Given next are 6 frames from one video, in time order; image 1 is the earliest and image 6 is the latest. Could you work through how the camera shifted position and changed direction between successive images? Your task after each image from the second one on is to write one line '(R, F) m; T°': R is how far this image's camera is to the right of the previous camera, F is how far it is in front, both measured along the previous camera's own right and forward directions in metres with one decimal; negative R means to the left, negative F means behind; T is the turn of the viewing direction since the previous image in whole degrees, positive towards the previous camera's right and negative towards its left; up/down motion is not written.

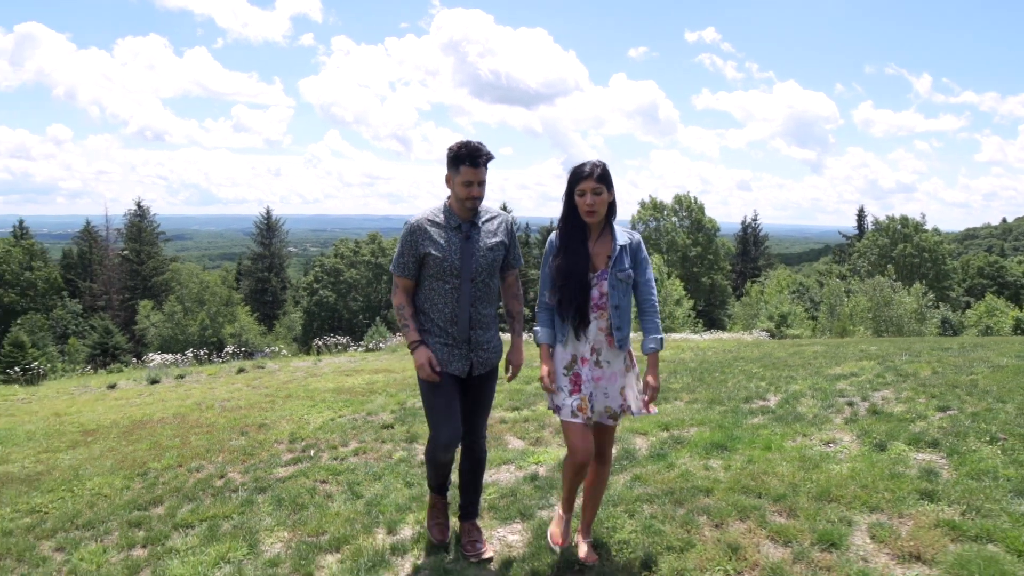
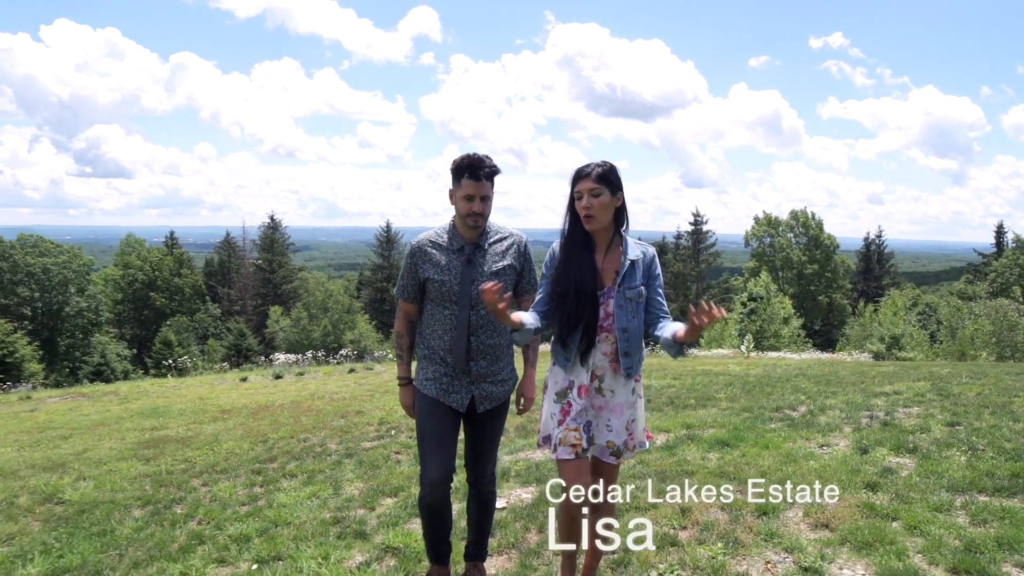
(+0.7, -1.3) m; -9°
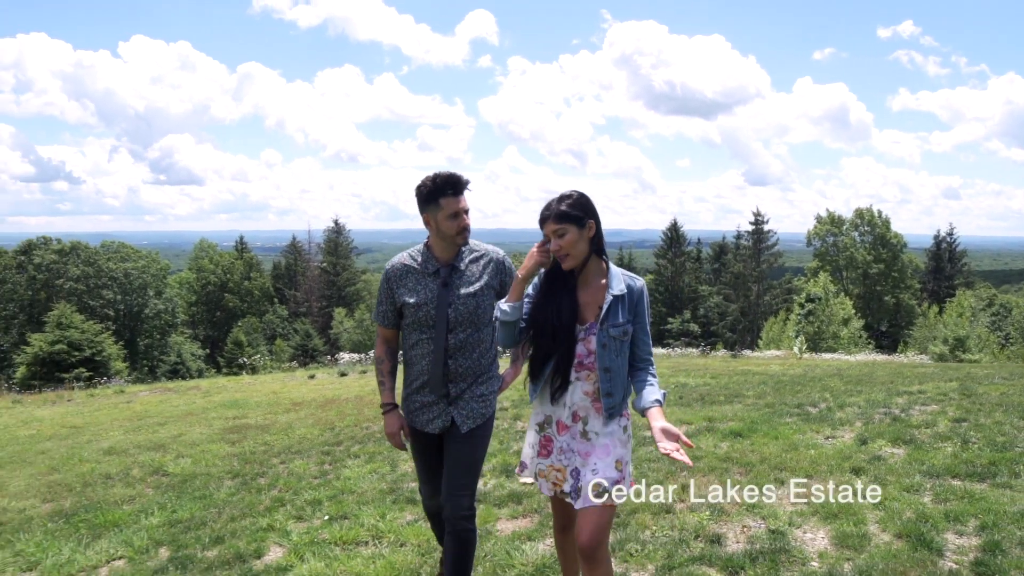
(+0.3, -0.9) m; -5°
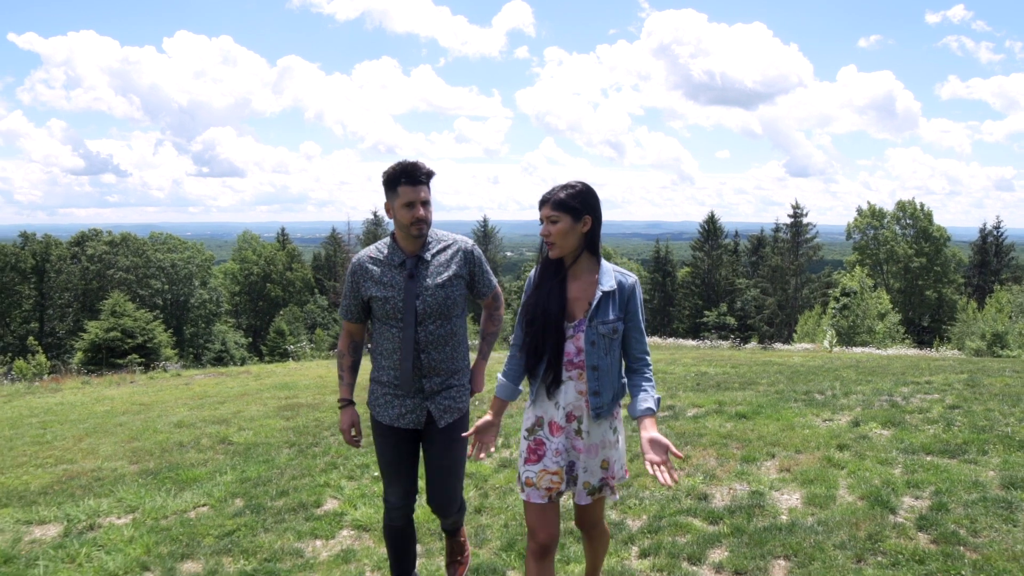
(+0.1, -0.9) m; -3°
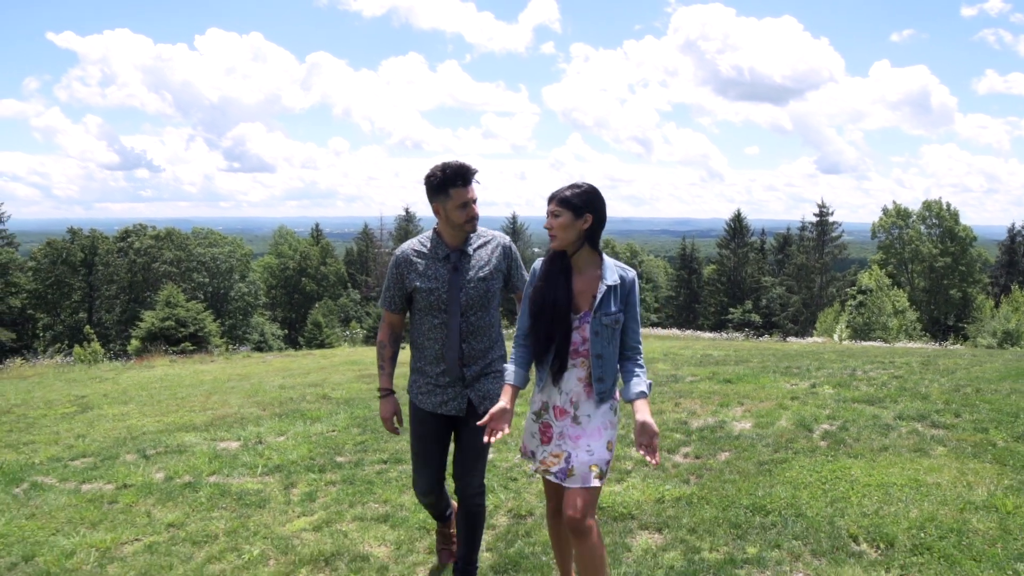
(-0.2, -2.5) m; -2°
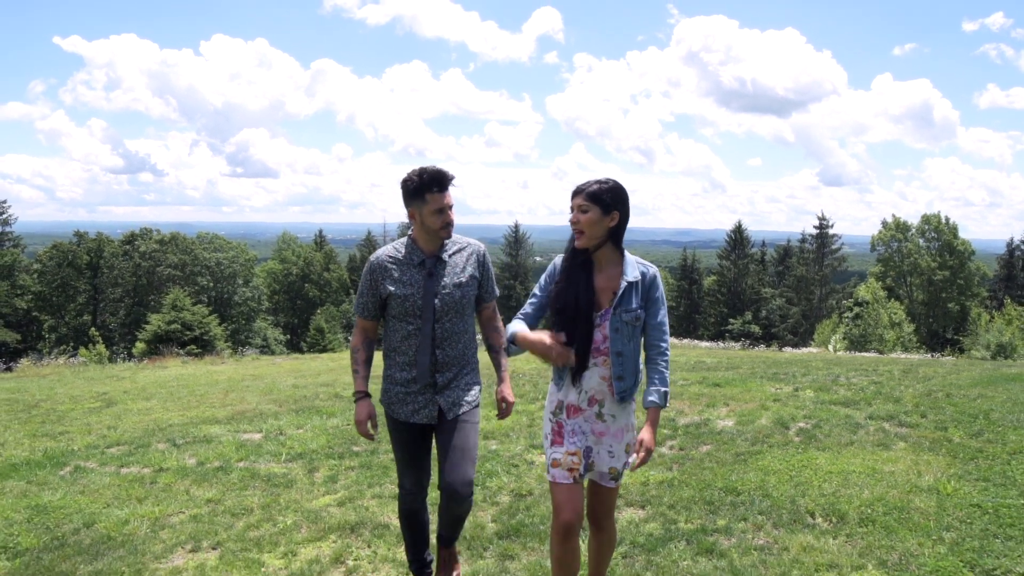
(0.0, -0.7) m; 0°
